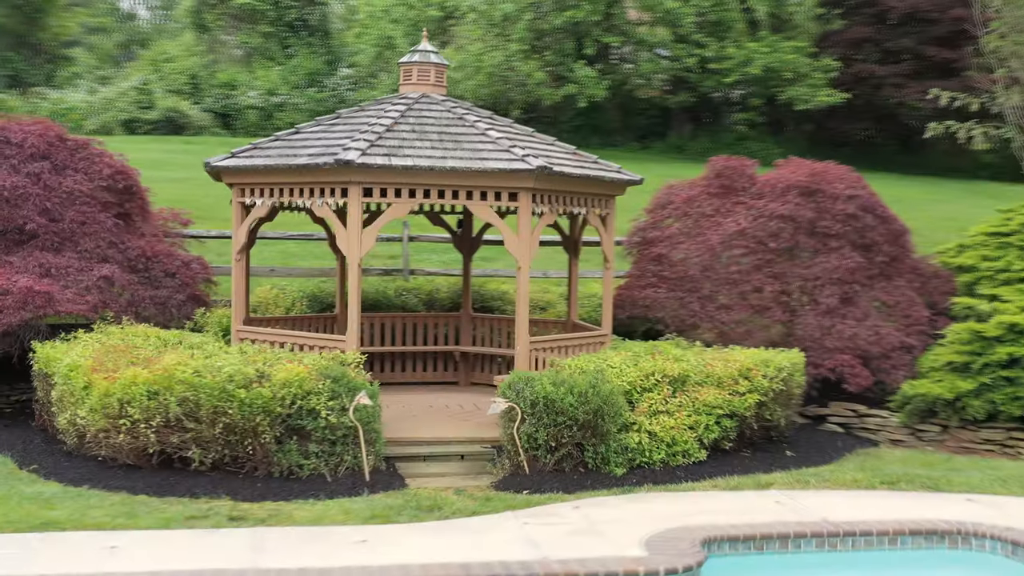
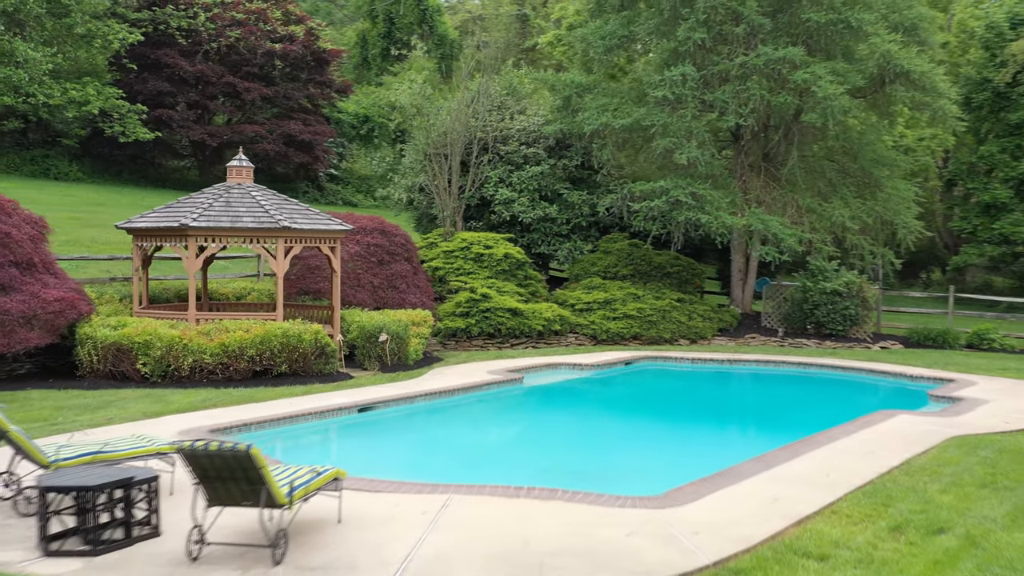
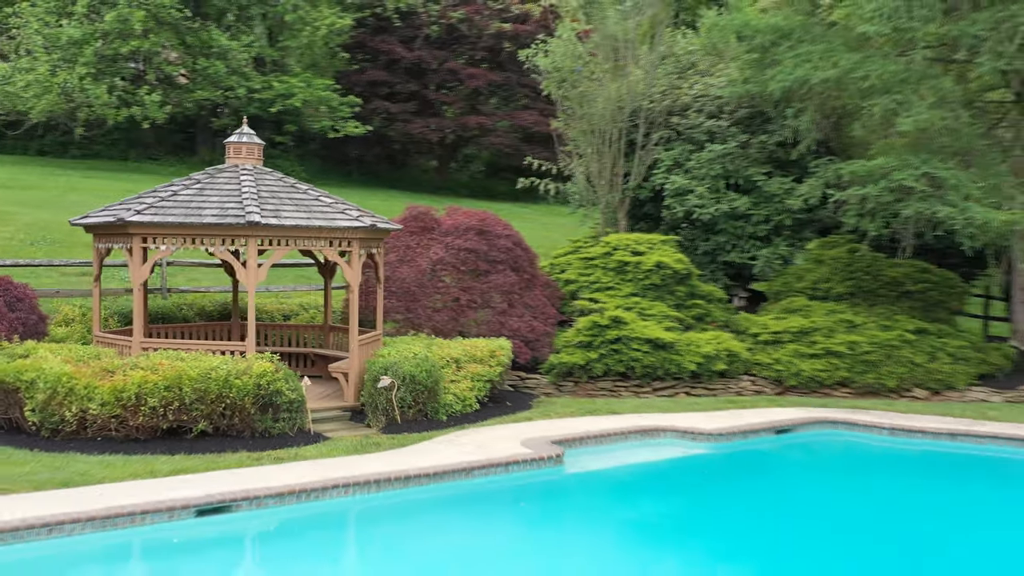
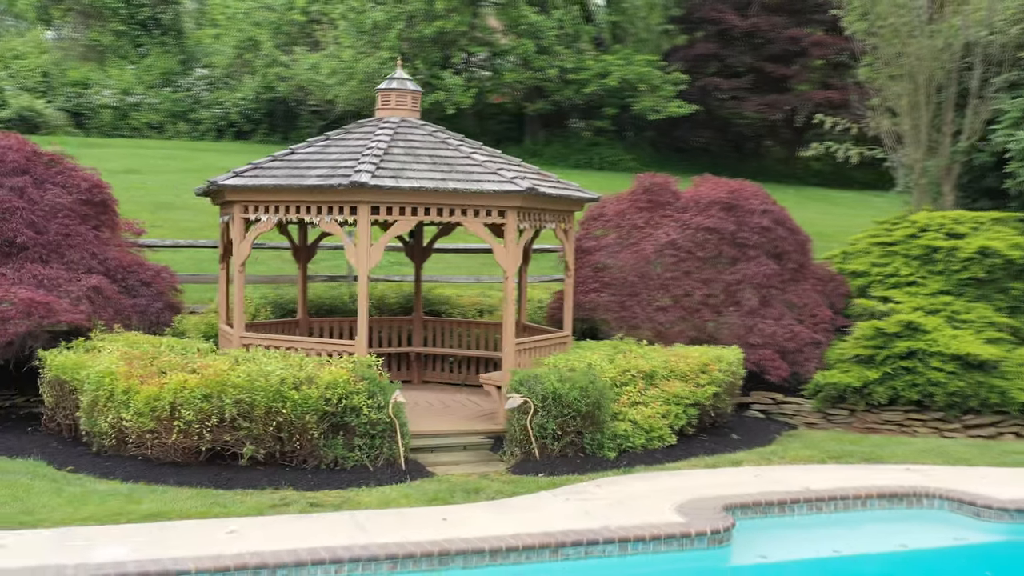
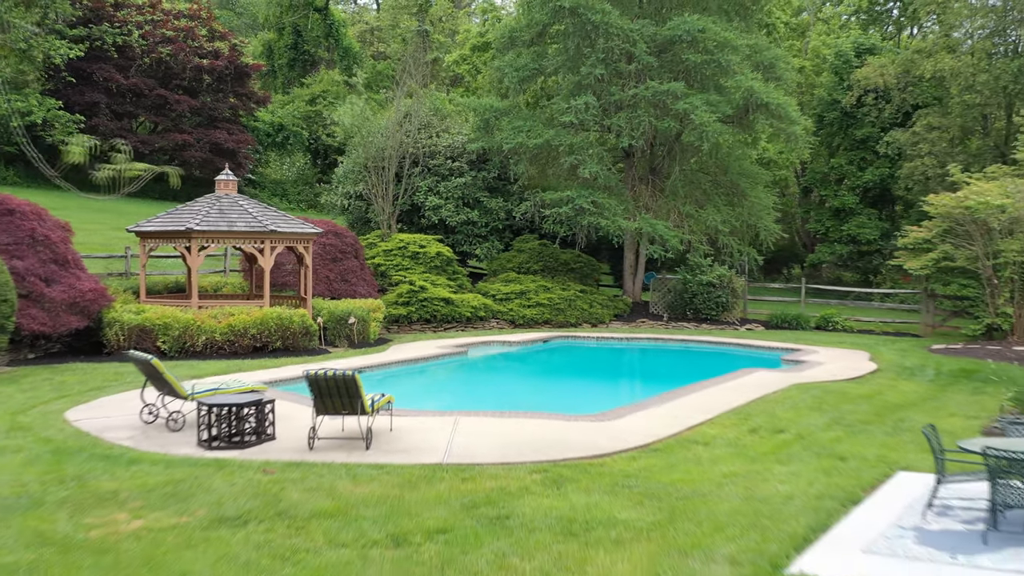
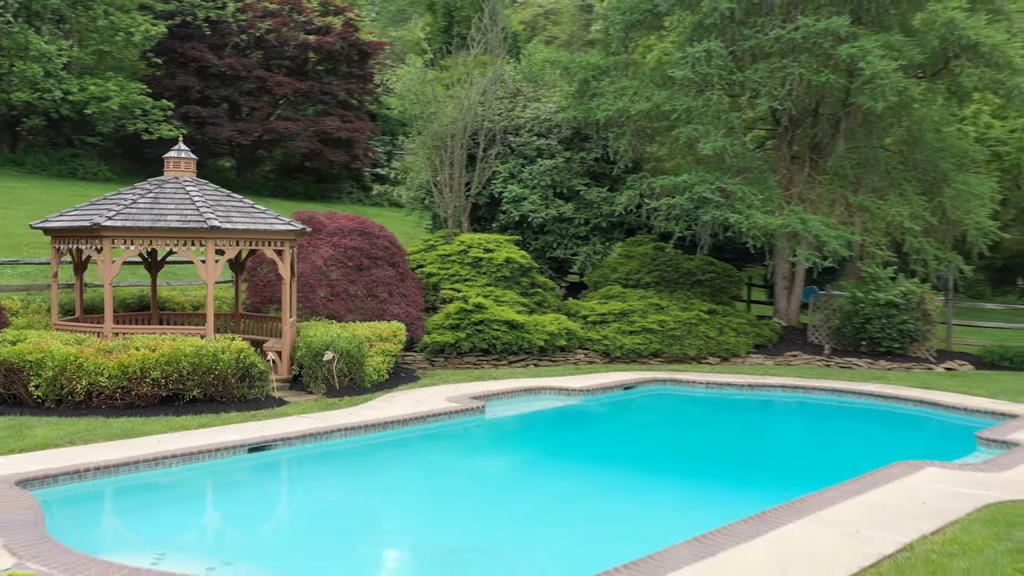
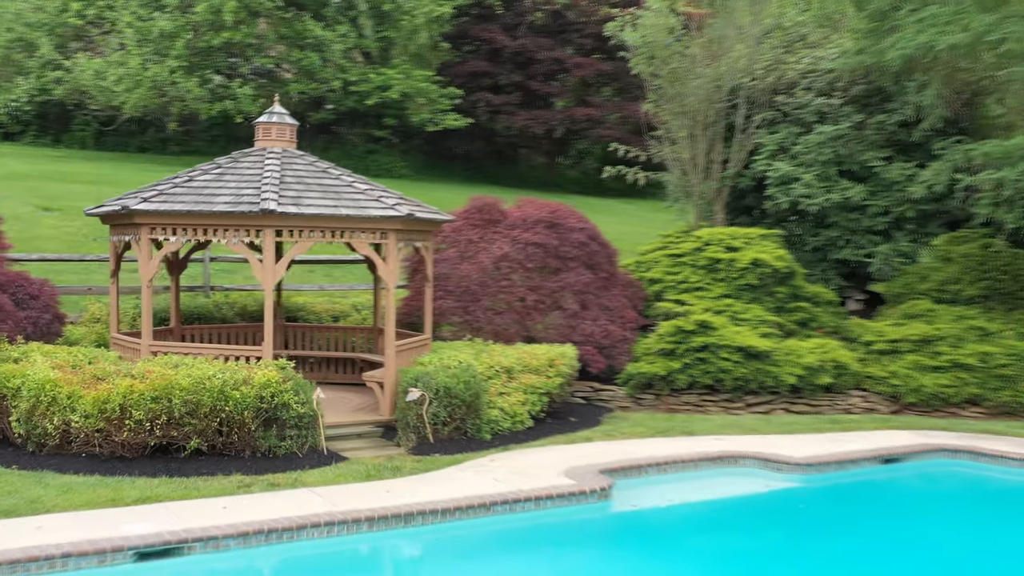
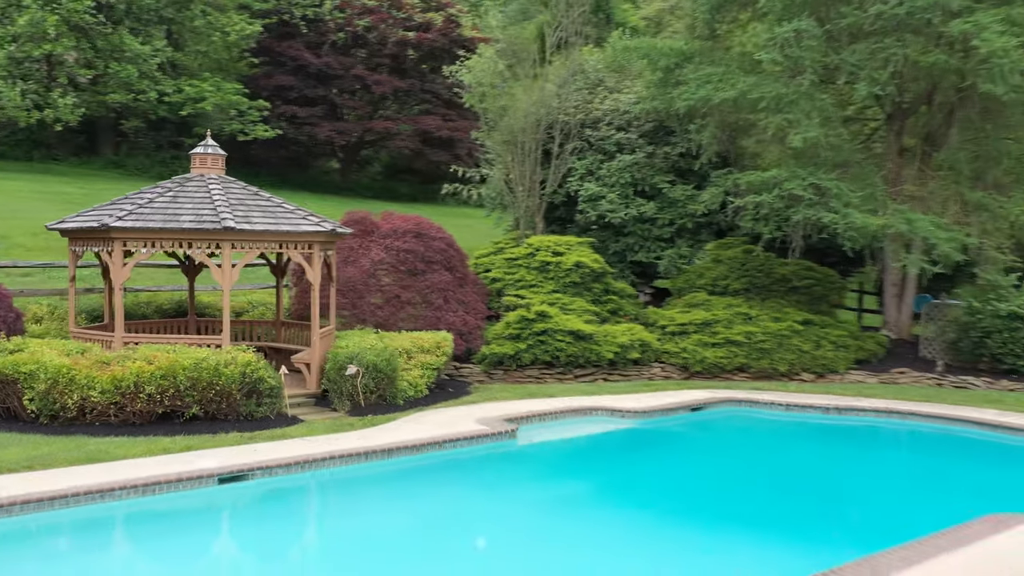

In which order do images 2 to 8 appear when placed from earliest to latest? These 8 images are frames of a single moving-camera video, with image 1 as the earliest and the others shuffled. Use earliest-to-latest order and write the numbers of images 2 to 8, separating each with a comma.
4, 7, 3, 8, 6, 2, 5
